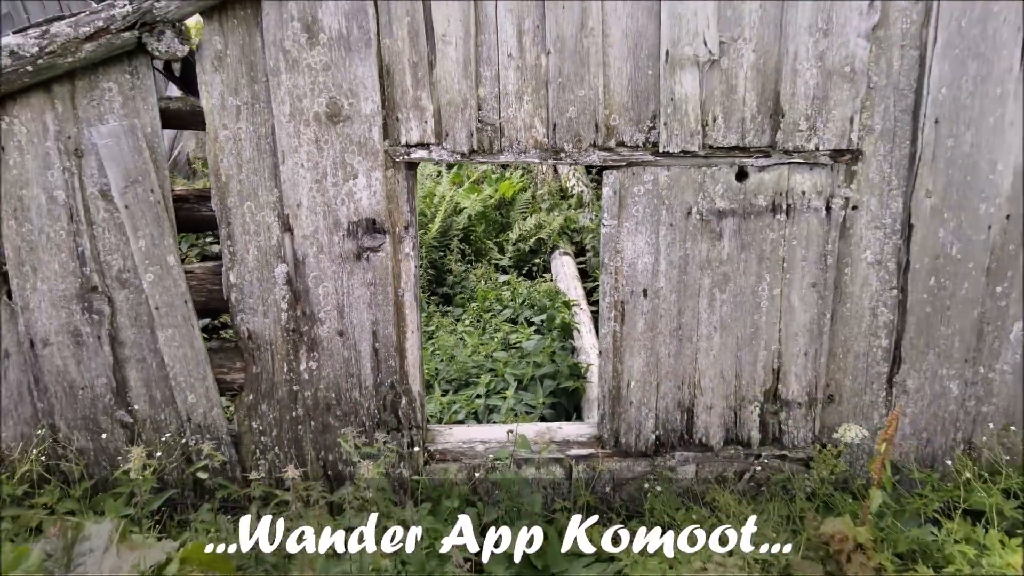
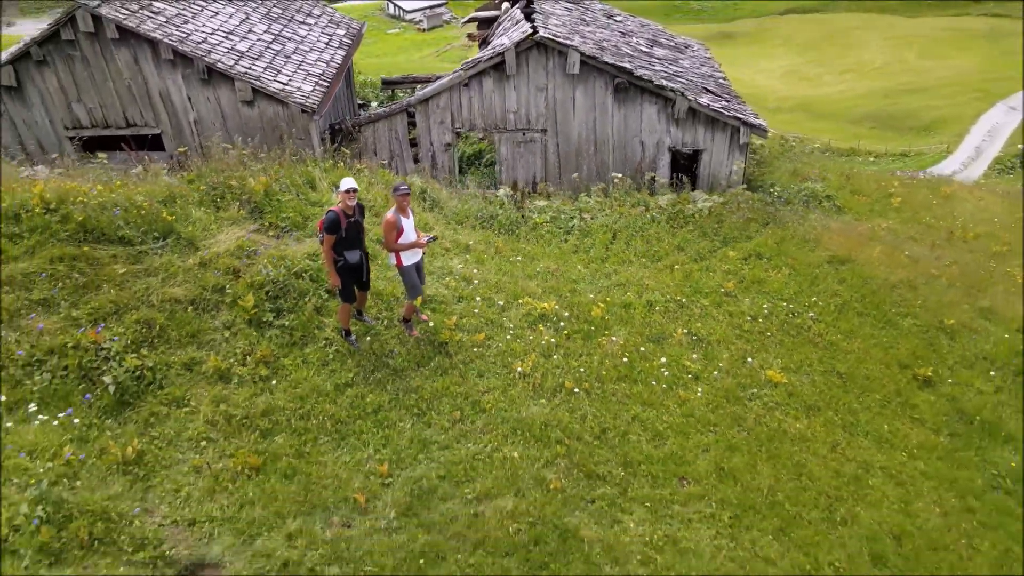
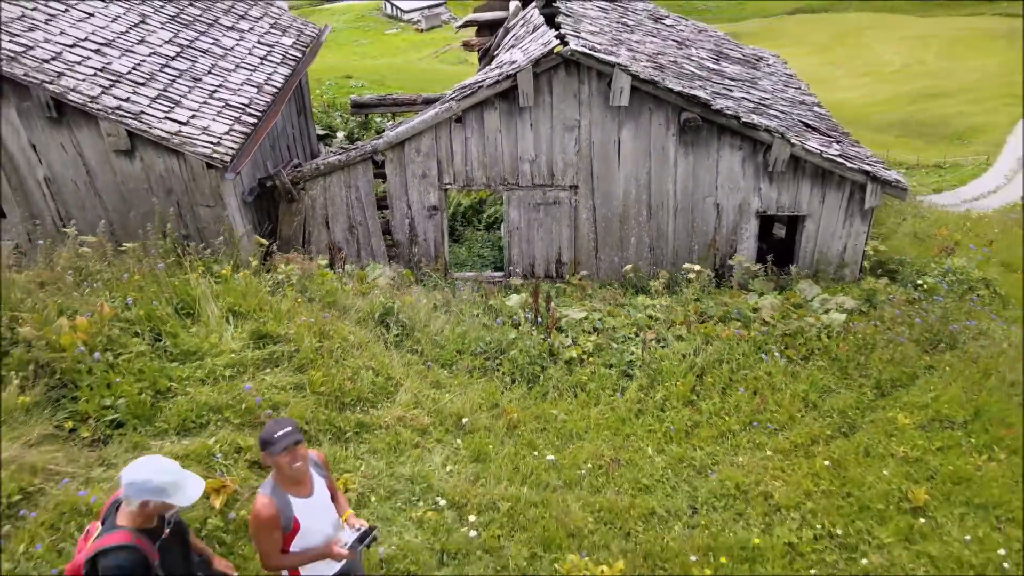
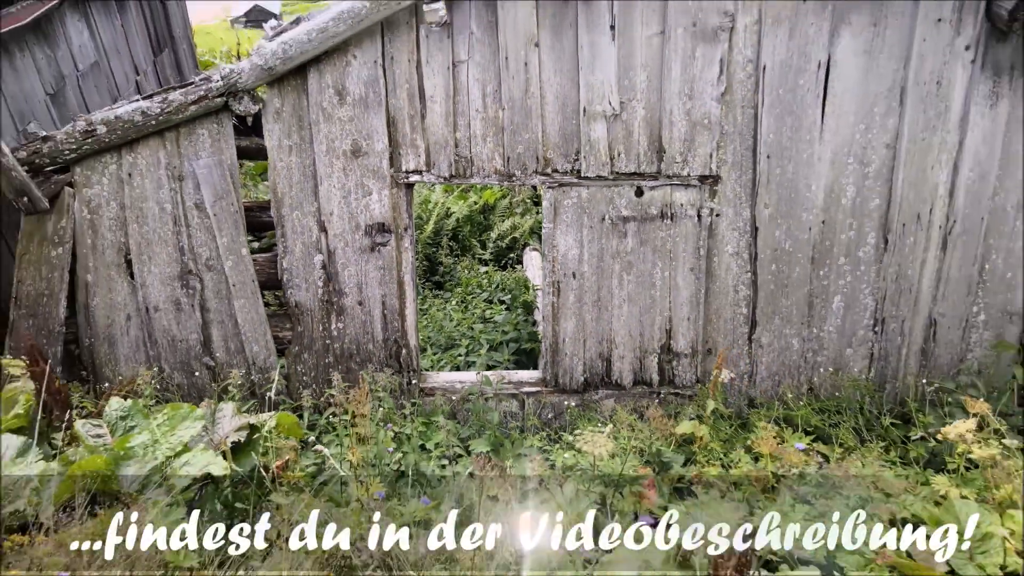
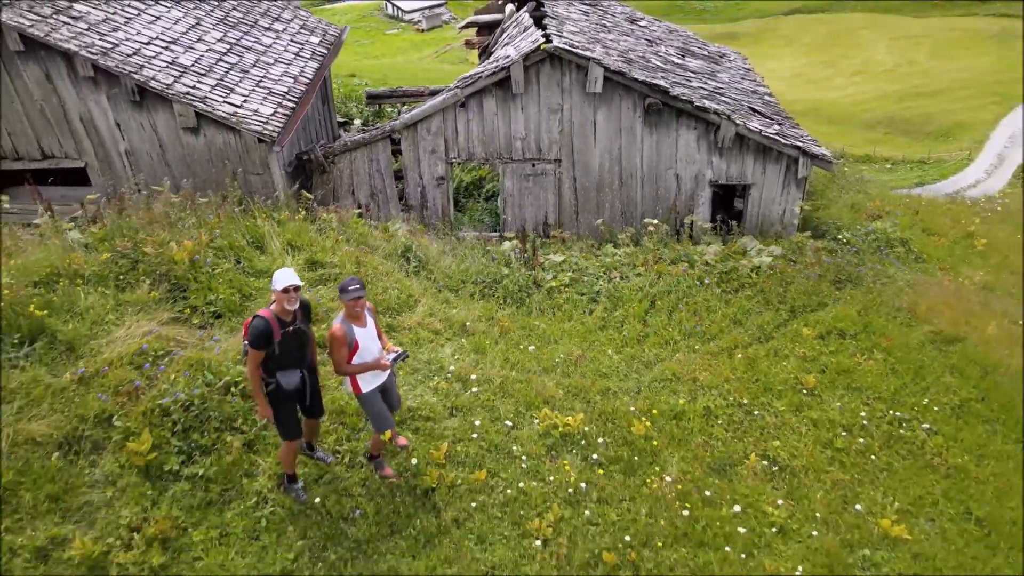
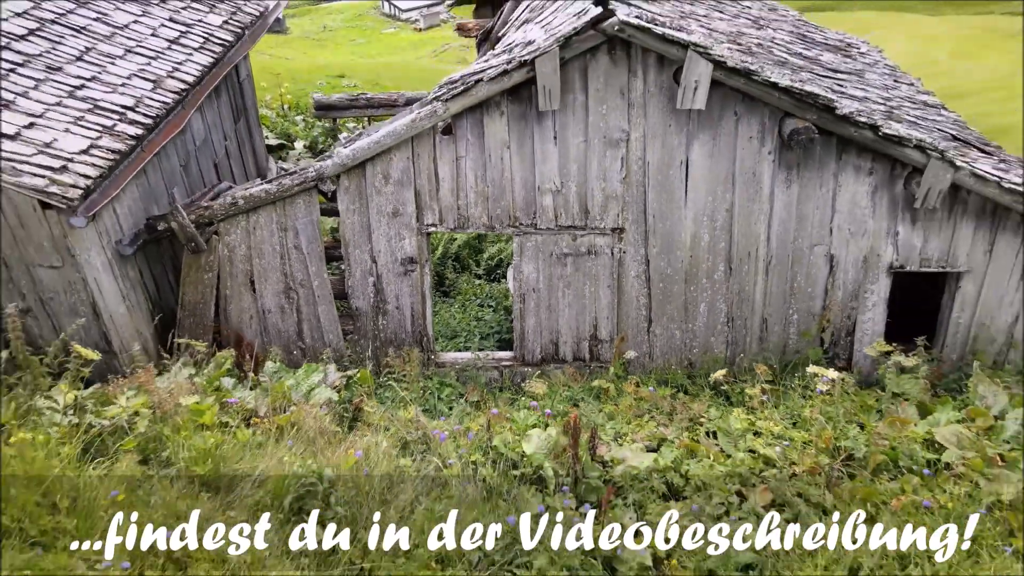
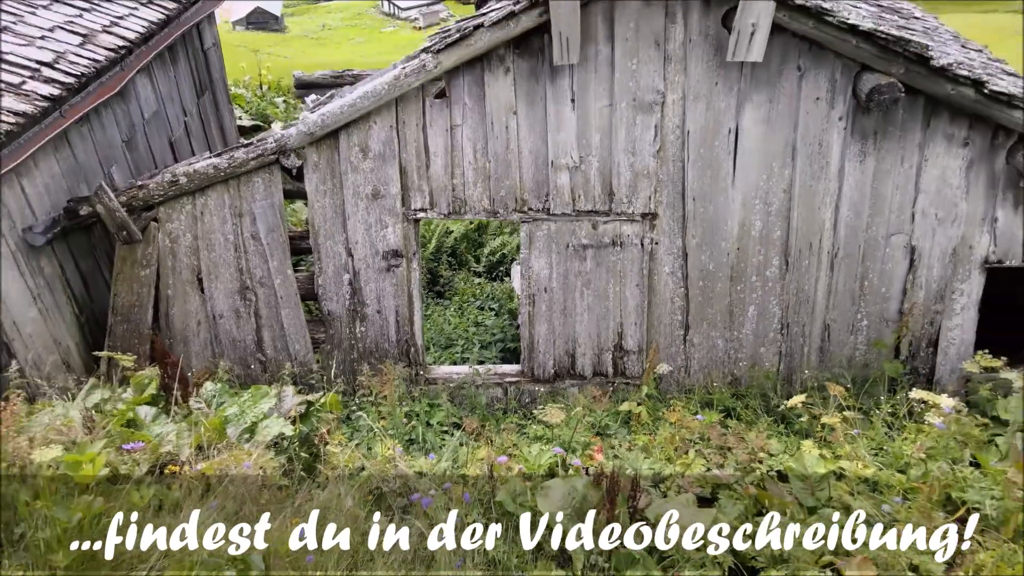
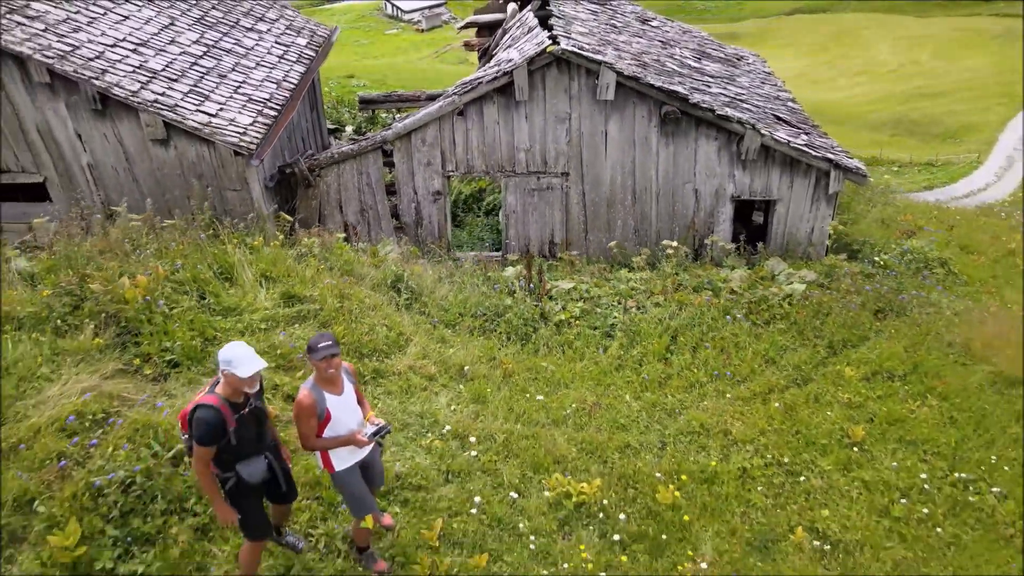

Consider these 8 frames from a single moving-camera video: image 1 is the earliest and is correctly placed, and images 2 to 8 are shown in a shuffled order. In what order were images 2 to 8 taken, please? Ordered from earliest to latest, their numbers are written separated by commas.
4, 7, 6, 3, 8, 5, 2
